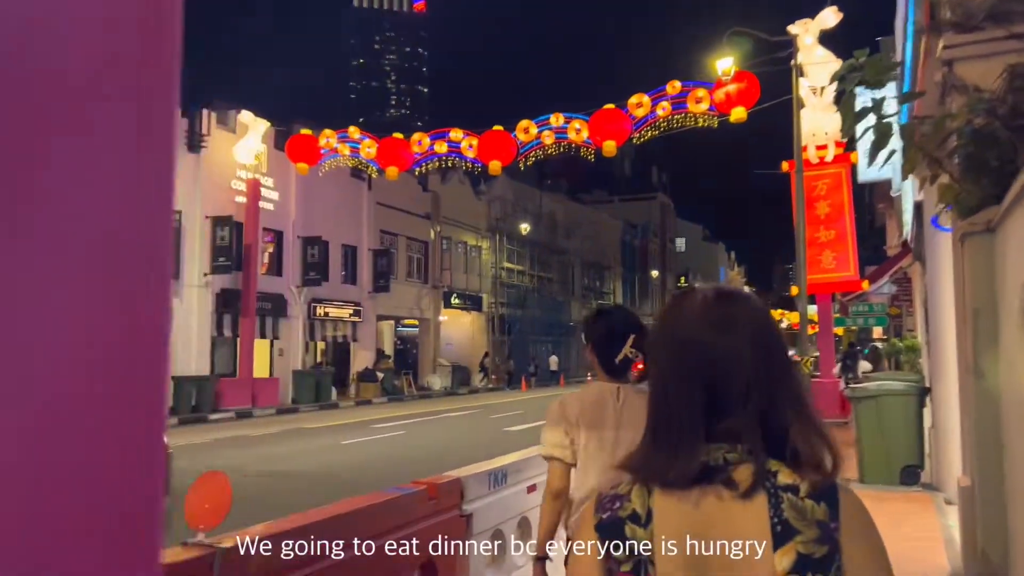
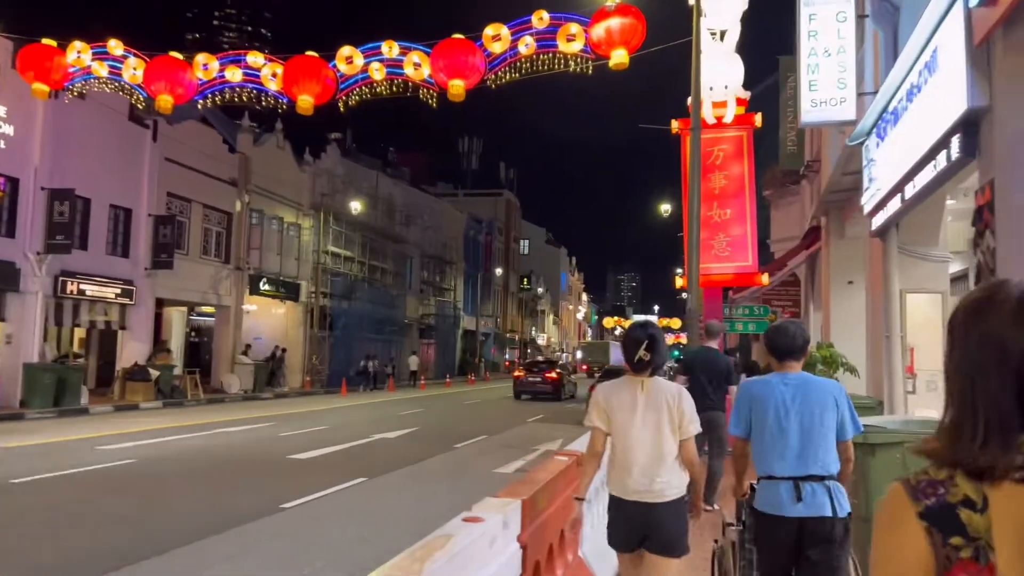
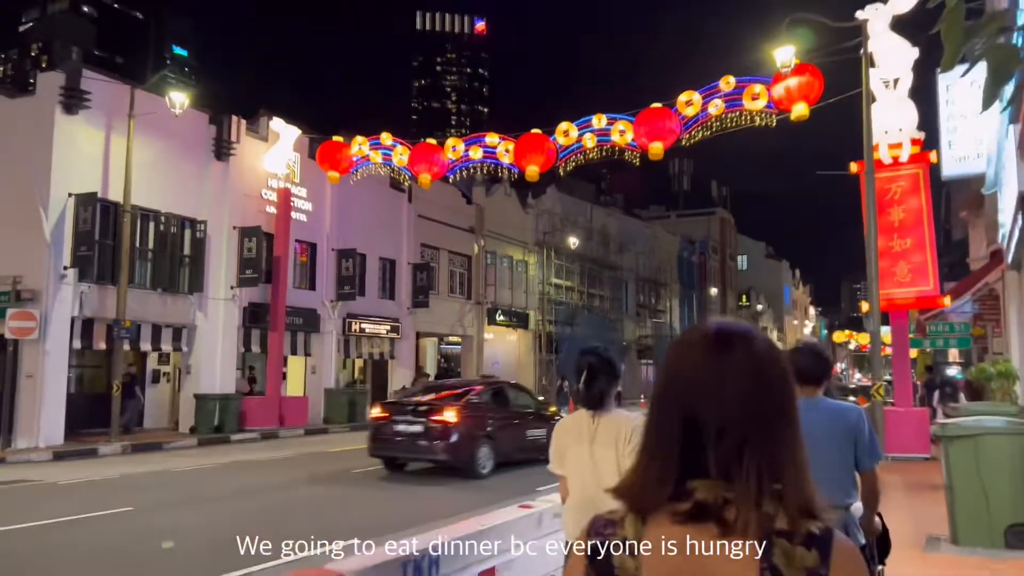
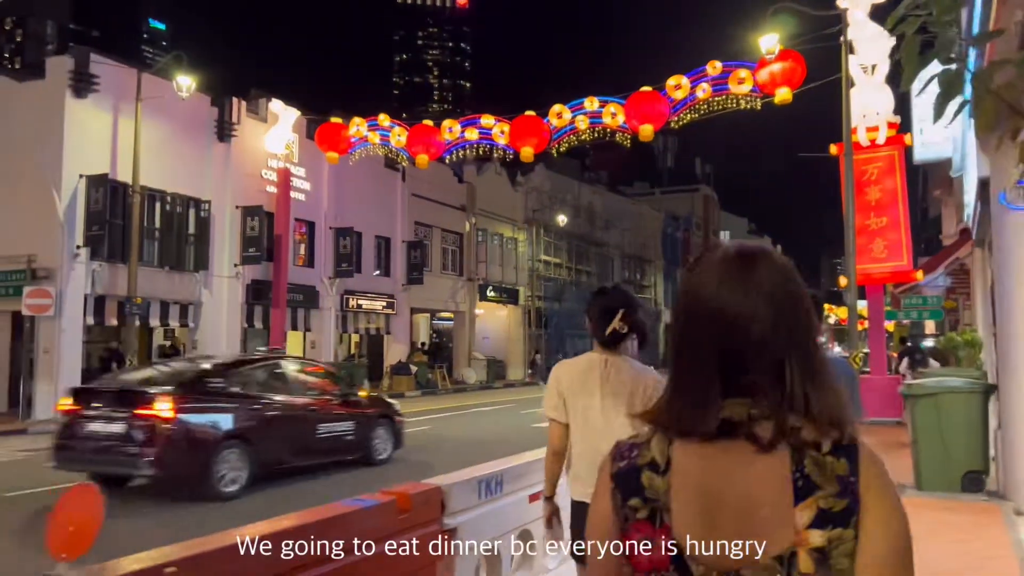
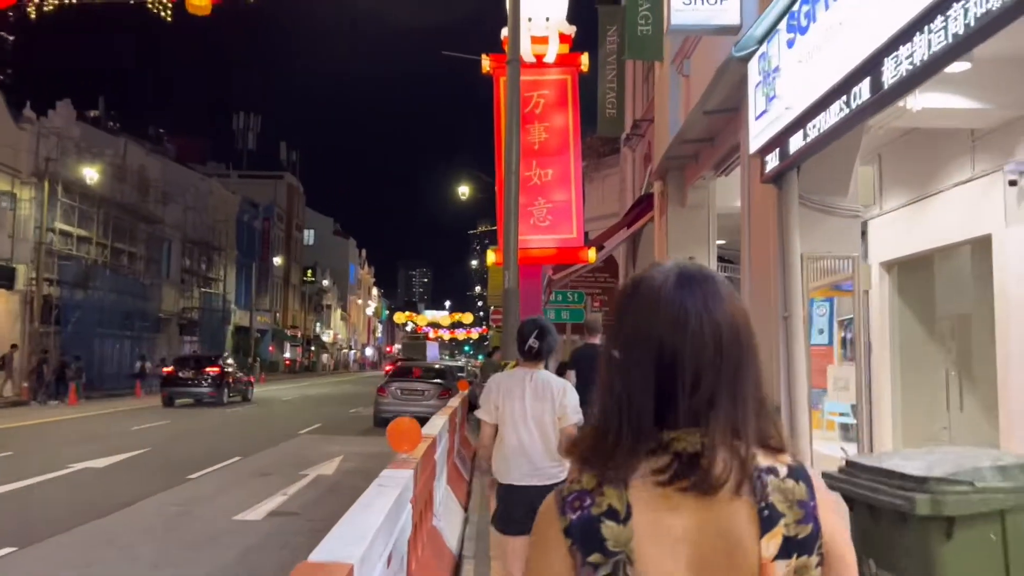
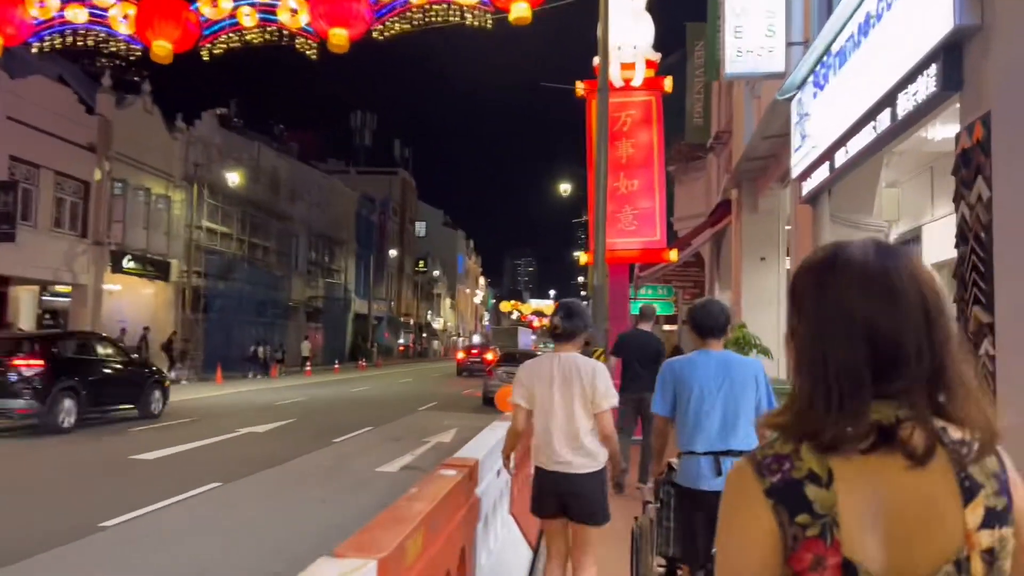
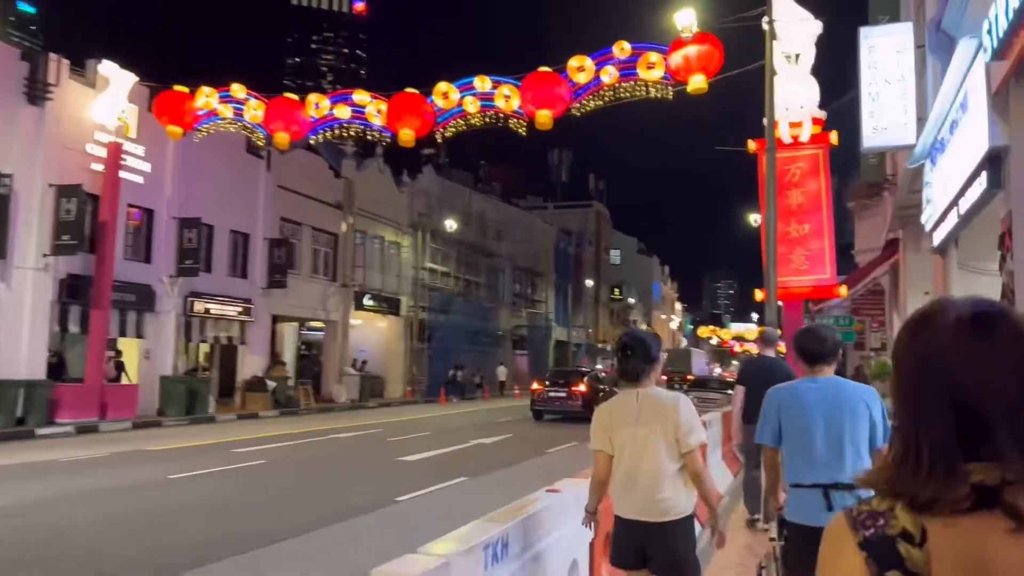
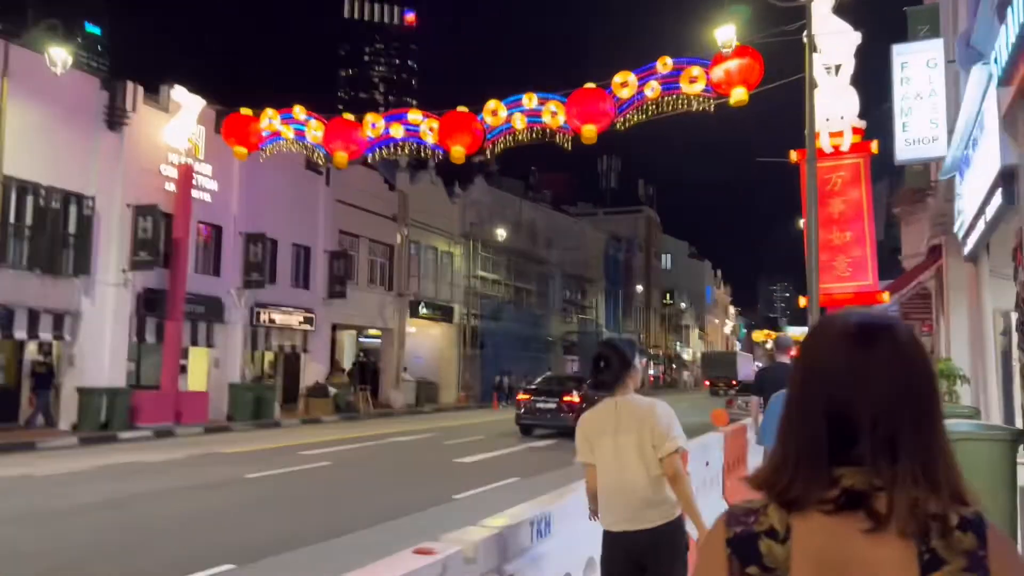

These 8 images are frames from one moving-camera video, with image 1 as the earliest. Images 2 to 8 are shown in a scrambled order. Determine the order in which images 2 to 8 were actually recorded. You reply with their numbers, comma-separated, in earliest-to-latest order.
4, 3, 8, 7, 2, 6, 5
